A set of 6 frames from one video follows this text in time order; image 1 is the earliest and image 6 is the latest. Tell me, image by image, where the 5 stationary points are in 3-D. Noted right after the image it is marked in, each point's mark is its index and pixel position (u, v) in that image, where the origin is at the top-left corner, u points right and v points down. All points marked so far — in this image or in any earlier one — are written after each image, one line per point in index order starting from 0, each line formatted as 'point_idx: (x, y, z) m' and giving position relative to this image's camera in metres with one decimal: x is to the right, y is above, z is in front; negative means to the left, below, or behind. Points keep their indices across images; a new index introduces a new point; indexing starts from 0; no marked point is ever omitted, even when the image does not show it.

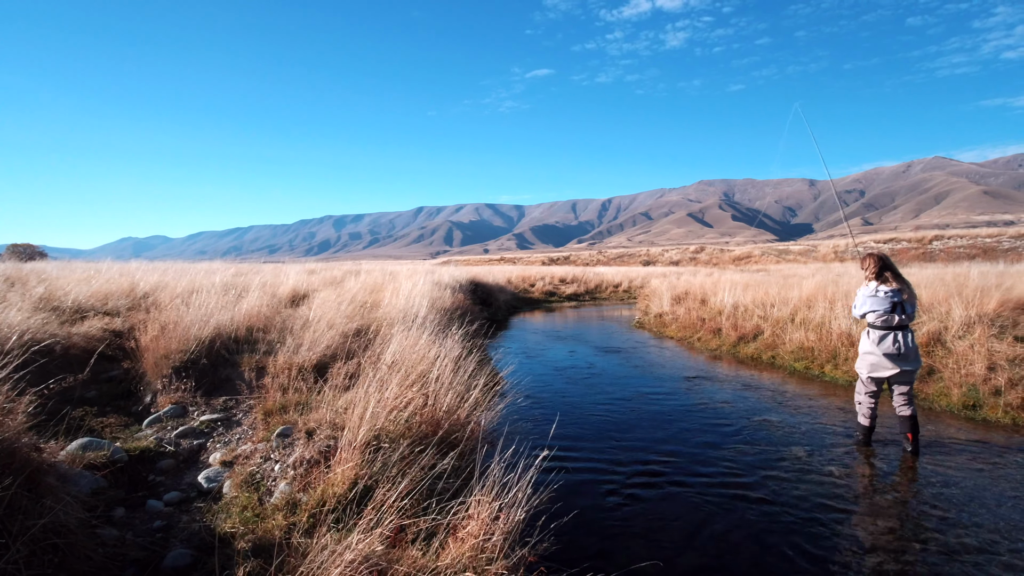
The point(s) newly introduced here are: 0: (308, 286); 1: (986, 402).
0: (-4.8, +0.1, +13.4) m
1: (+7.5, -1.8, +8.8) m
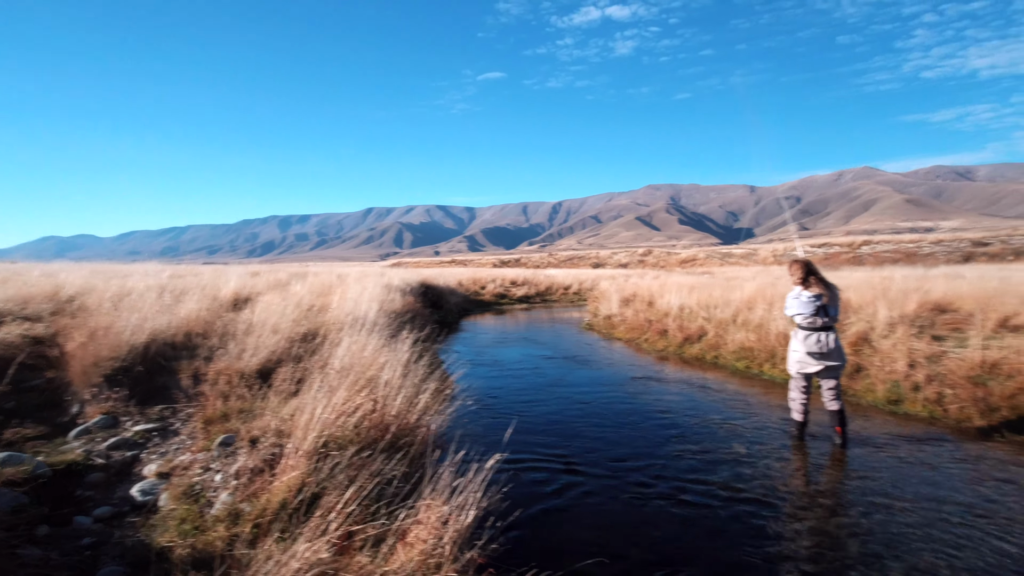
0: (-6.0, 0.0, +13.0) m
1: (+6.7, -1.8, +9.5) m
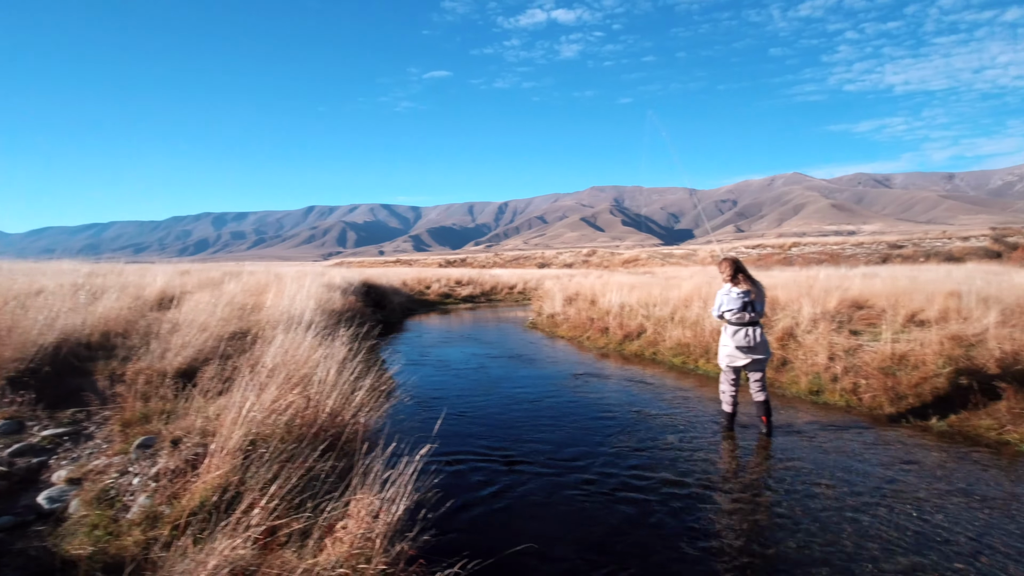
0: (-7.3, 0.0, +12.4) m
1: (+5.7, -1.8, +10.1) m
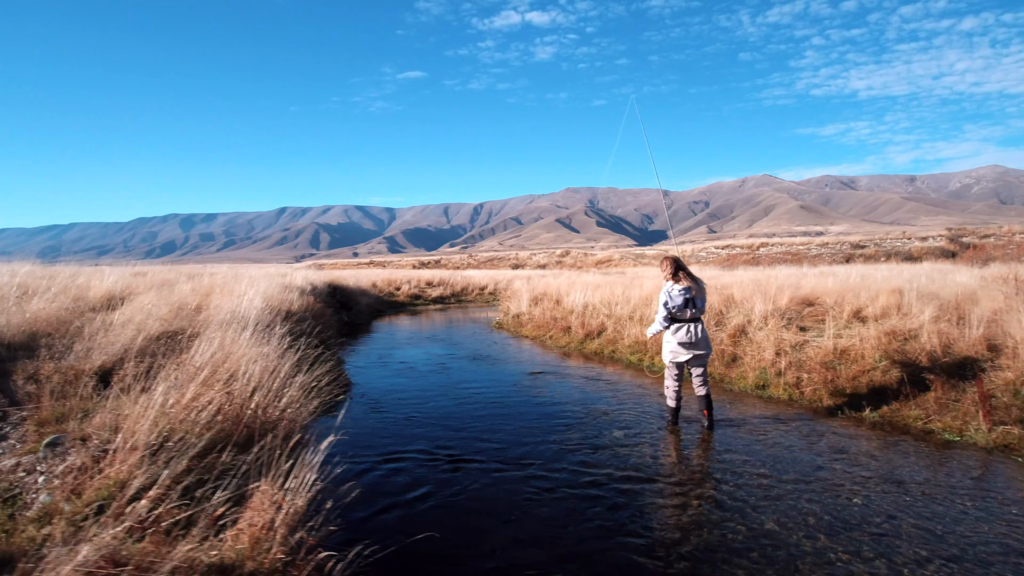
0: (-8.2, 0.0, +12.1) m
1: (+4.8, -1.7, +10.4) m
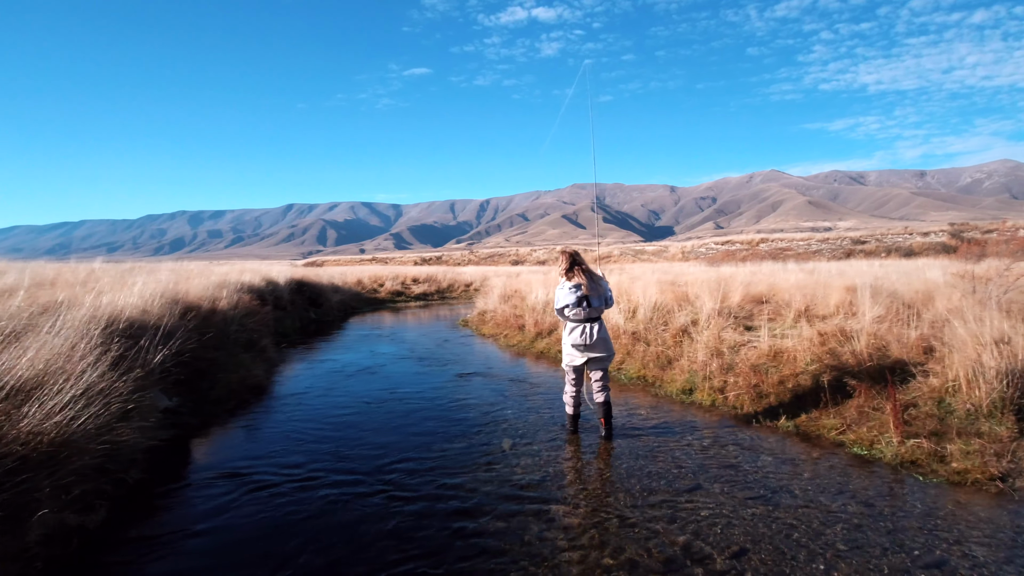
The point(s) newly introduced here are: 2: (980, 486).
0: (-9.7, 0.0, +11.6) m
1: (+3.3, -1.7, +9.7) m
2: (+4.6, -1.9, +5.5) m
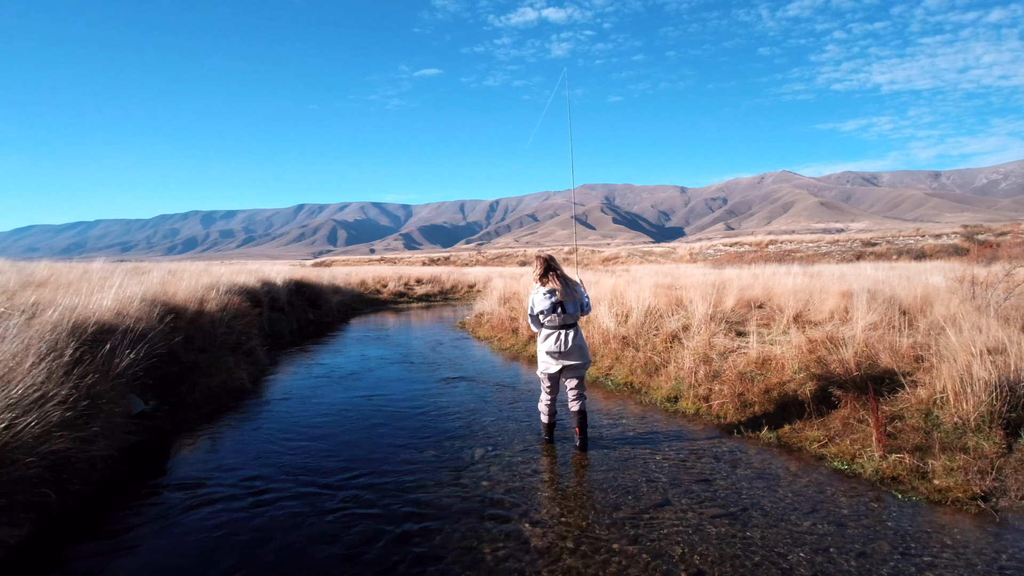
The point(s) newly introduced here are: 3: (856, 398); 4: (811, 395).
0: (-10.0, 0.0, +11.6) m
1: (+3.0, -1.8, +9.5) m
2: (+4.2, -2.0, +5.3) m
3: (+4.5, -1.5, +7.4) m
4: (+4.3, -1.5, +7.9) m
